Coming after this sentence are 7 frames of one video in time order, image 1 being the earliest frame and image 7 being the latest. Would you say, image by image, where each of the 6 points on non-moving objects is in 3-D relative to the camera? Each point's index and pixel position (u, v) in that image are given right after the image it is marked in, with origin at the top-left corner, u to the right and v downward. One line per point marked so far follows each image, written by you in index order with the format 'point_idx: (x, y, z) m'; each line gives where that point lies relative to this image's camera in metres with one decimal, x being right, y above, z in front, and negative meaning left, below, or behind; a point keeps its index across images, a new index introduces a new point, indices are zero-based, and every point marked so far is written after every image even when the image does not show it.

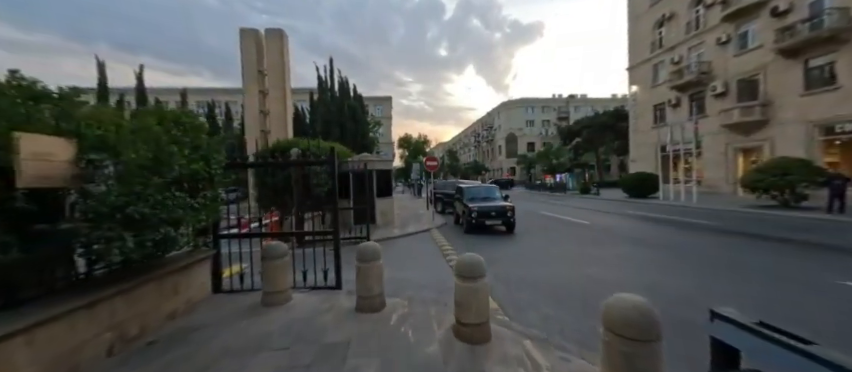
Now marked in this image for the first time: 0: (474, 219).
0: (+1.7, -1.2, +10.8) m
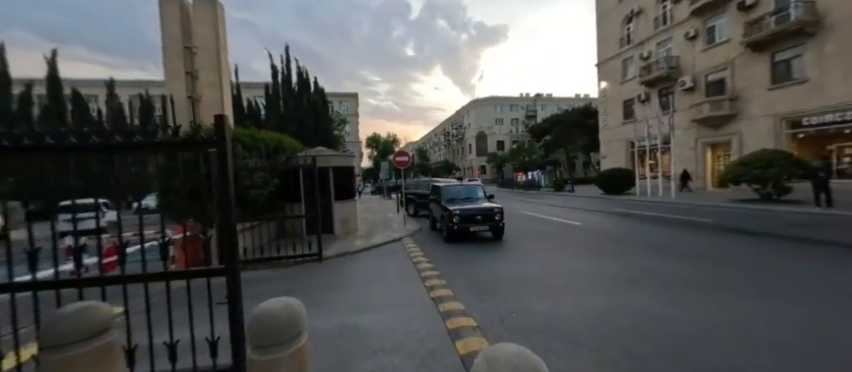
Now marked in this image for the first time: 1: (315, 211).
0: (+0.8, -1.1, +8.9) m
1: (-2.5, -0.6, +7.2) m
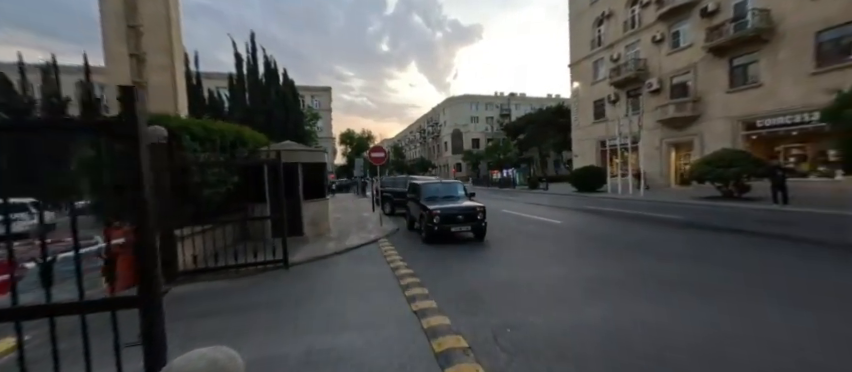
0: (+0.3, -1.1, +8.5) m
1: (-3.0, -0.5, +6.4) m
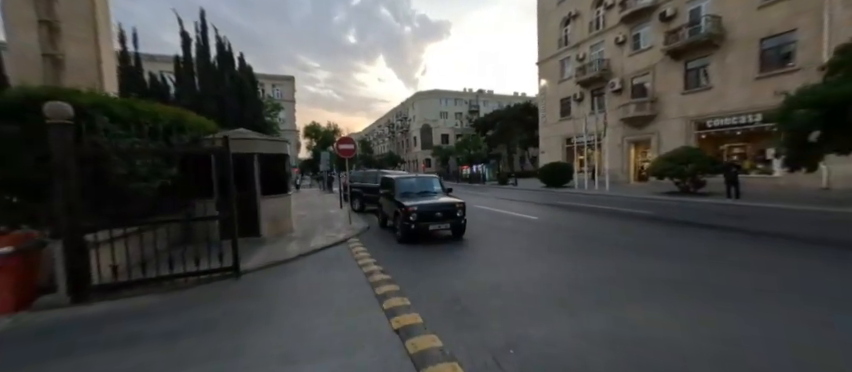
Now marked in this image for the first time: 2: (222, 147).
0: (-0.4, -0.9, +7.8) m
1: (-3.4, -0.4, +5.5) m
2: (-3.4, +0.7, +5.4) m
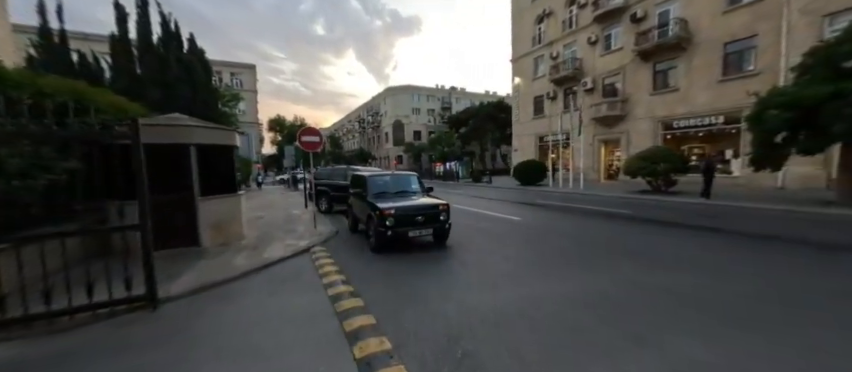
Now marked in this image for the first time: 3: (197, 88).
0: (-0.8, -0.9, +6.7) m
1: (-3.6, -0.4, +4.1) m
2: (-3.7, +0.7, +4.0) m
3: (-14.2, +6.1, +19.7) m
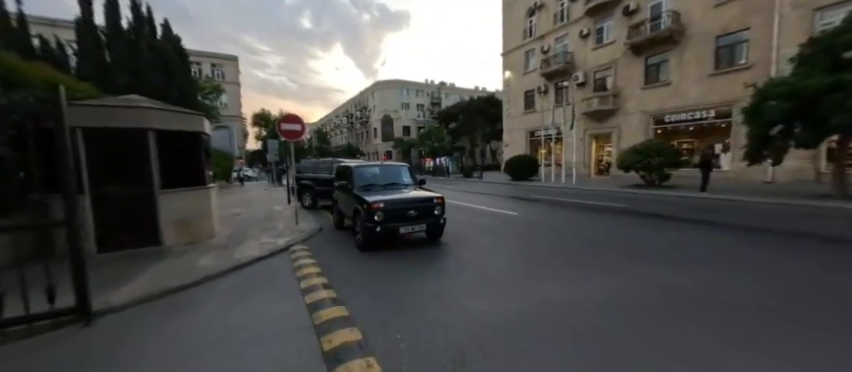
0: (-1.0, -0.7, +6.1) m
1: (-3.6, -0.3, +3.4) m
2: (-3.7, +0.8, +3.2) m
3: (-14.8, +6.4, +18.5) m
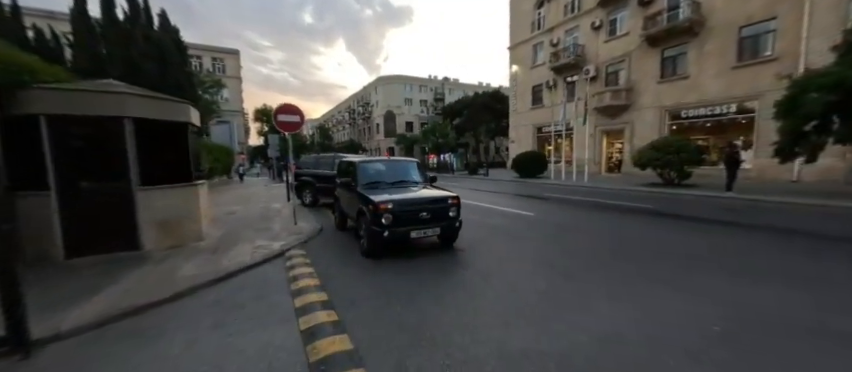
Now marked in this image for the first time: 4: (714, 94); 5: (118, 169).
0: (-0.7, -0.7, +5.3) m
1: (-3.4, -0.2, +2.6) m
2: (-3.5, +0.8, +2.5) m
3: (-14.4, +6.6, +17.8) m
4: (+17.9, +5.8, +19.8) m
5: (-4.9, +0.3, +5.0) m
